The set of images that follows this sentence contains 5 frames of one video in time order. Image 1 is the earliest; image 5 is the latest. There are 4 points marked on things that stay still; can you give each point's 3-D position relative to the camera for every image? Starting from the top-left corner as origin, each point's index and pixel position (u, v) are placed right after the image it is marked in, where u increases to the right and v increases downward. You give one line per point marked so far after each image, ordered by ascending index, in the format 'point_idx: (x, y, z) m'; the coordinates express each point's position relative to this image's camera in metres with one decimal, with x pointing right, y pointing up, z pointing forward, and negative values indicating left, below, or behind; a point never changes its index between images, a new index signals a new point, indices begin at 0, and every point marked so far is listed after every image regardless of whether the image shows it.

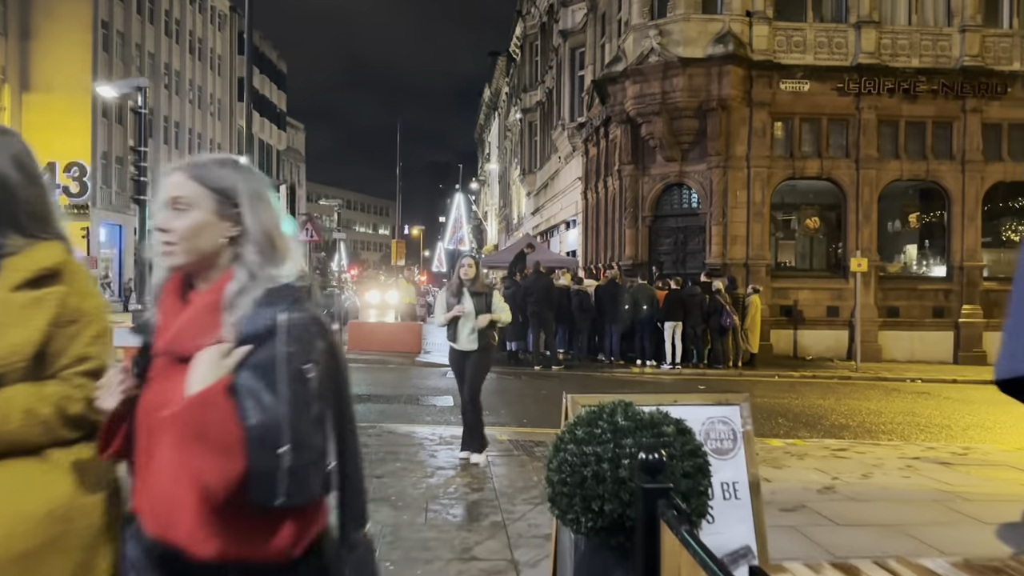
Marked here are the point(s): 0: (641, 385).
0: (+2.2, -1.6, +14.0) m
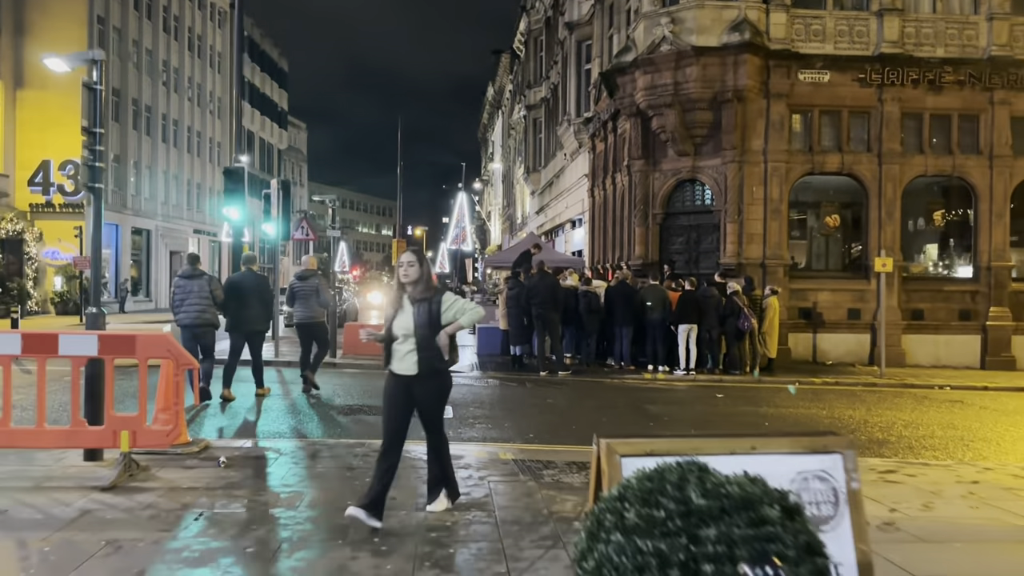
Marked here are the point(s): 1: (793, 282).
0: (+2.3, -1.6, +13.1) m
1: (+6.0, +0.1, +17.7) m
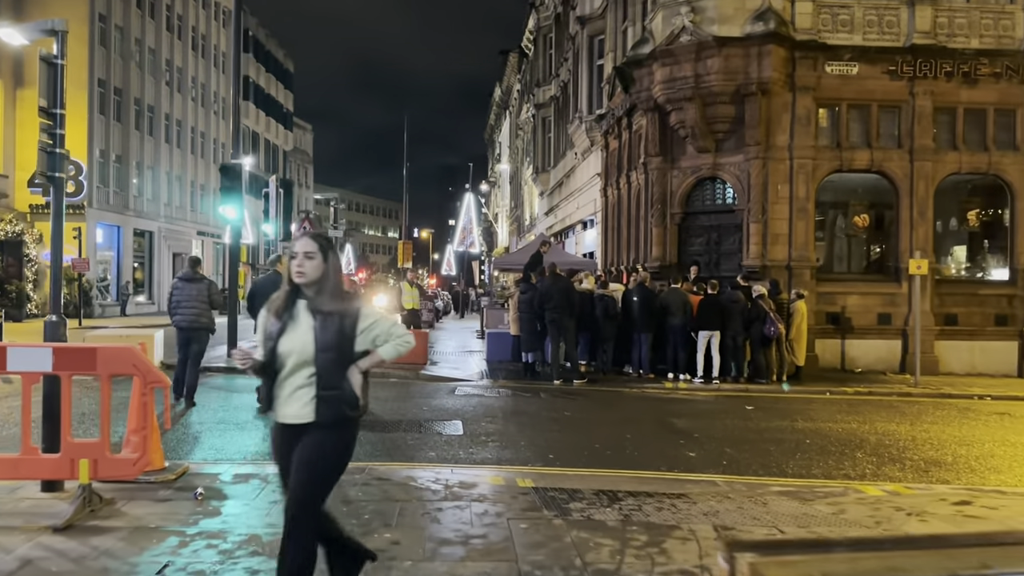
0: (+2.5, -1.7, +12.2) m
1: (+6.2, 0.0, +16.8) m
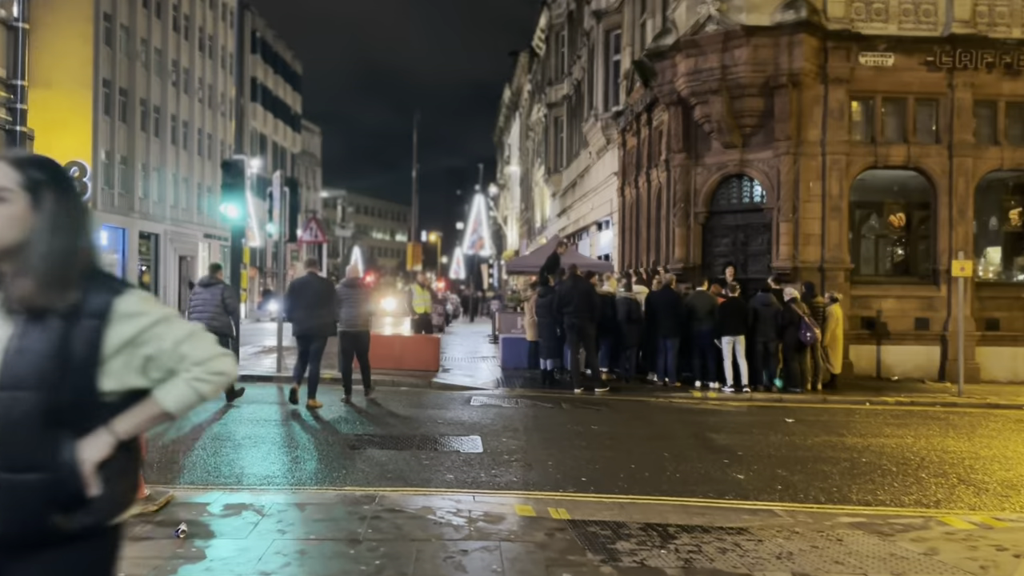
0: (+2.7, -1.7, +11.3) m
1: (+6.5, 0.0, +15.9) m
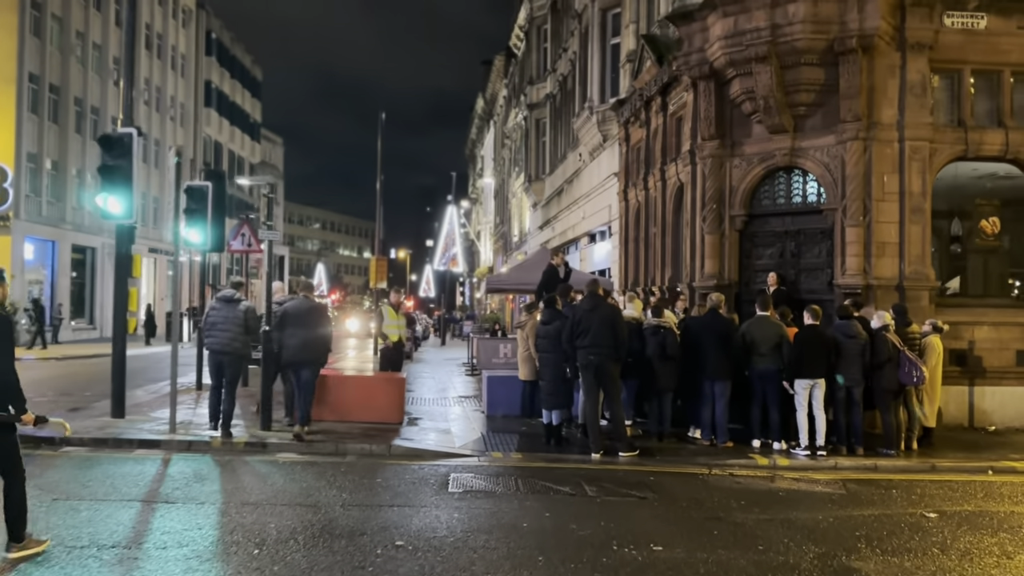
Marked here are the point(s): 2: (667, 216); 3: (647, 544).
0: (+2.7, -2.0, +7.6) m
1: (+6.4, -0.4, +12.4) m
2: (+2.9, +1.3, +15.5) m
3: (+0.9, -1.8, +5.8) m
